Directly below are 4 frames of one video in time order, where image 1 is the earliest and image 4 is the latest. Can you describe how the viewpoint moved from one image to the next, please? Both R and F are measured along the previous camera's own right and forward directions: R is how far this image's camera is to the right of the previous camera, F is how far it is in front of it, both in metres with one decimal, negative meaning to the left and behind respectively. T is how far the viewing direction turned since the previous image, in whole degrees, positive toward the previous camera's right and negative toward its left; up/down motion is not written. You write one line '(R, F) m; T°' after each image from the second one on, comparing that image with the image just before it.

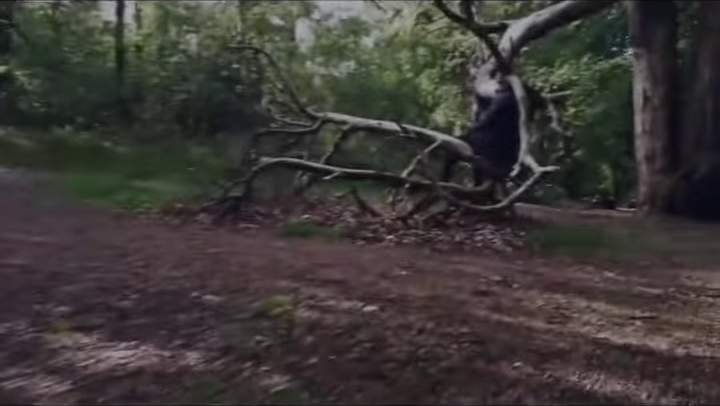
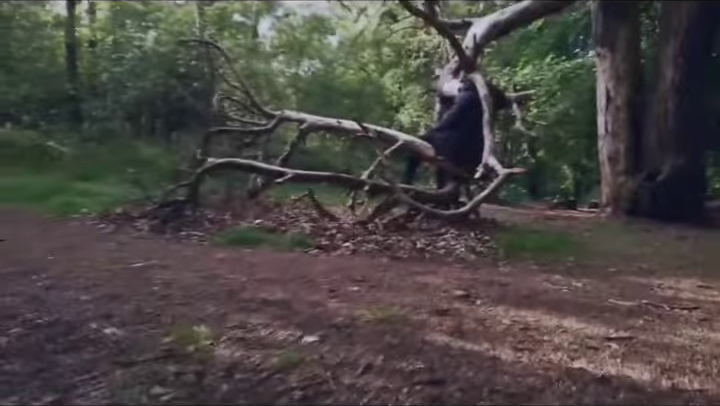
(+0.2, +0.7) m; +4°
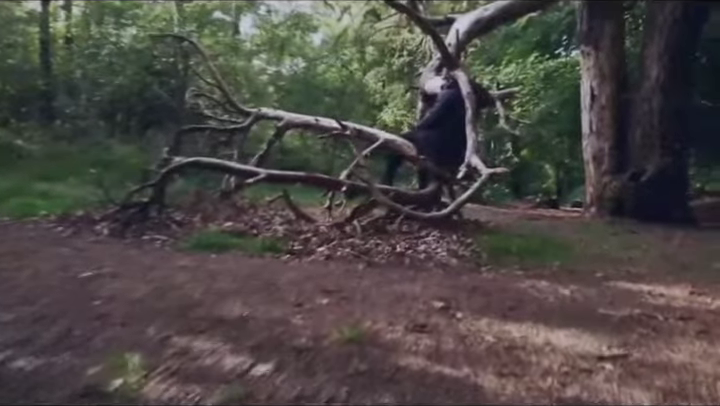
(+0.1, +0.5) m; +2°
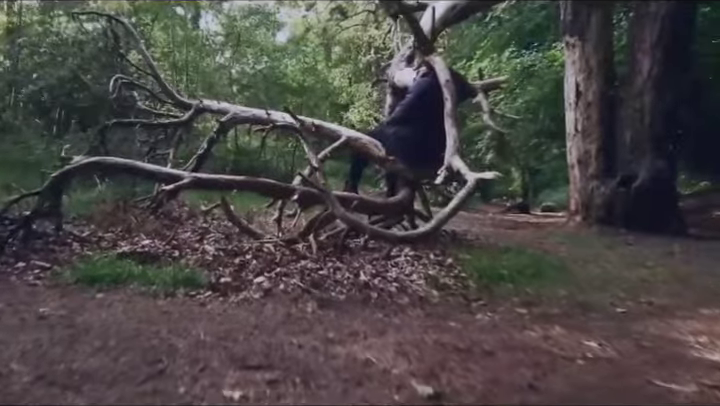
(+0.2, +1.8) m; +4°
